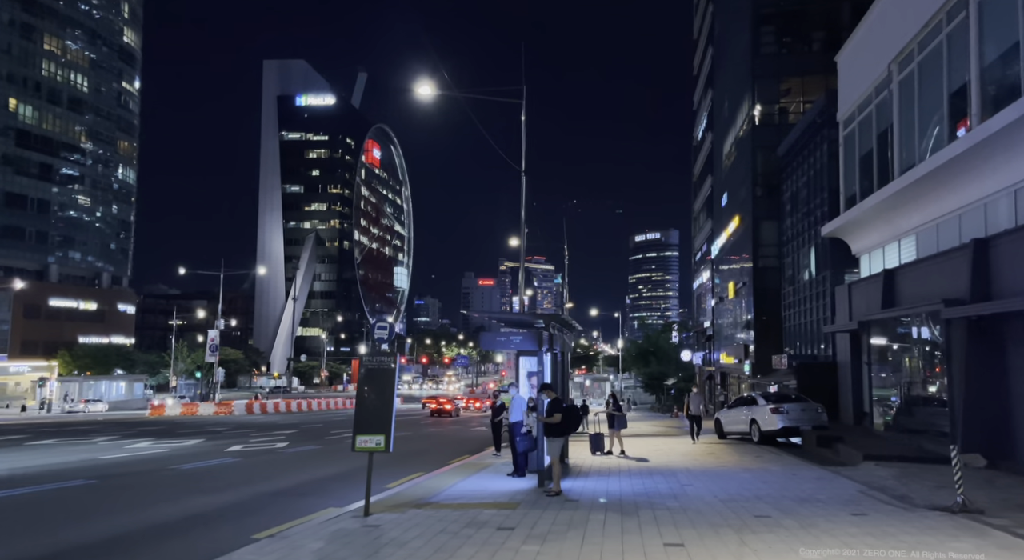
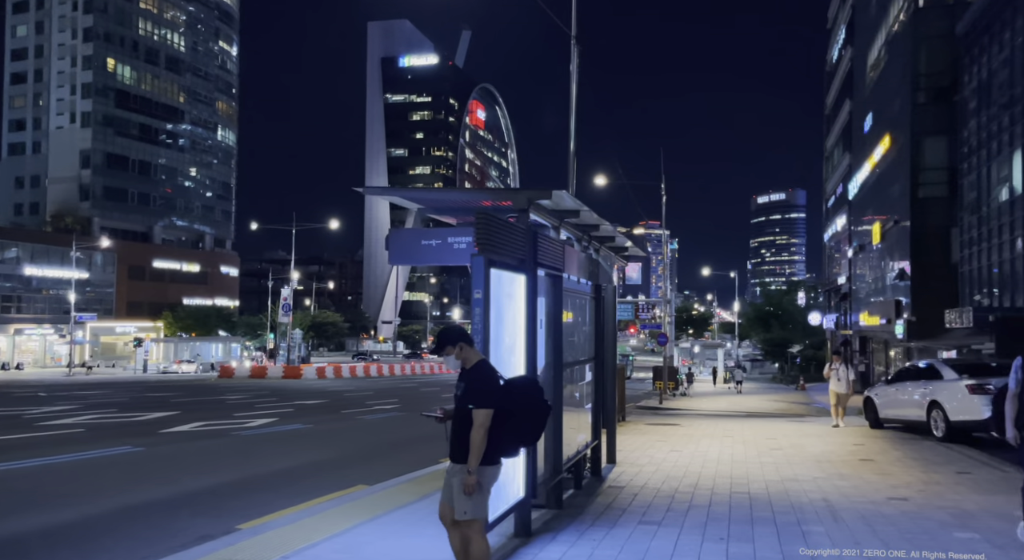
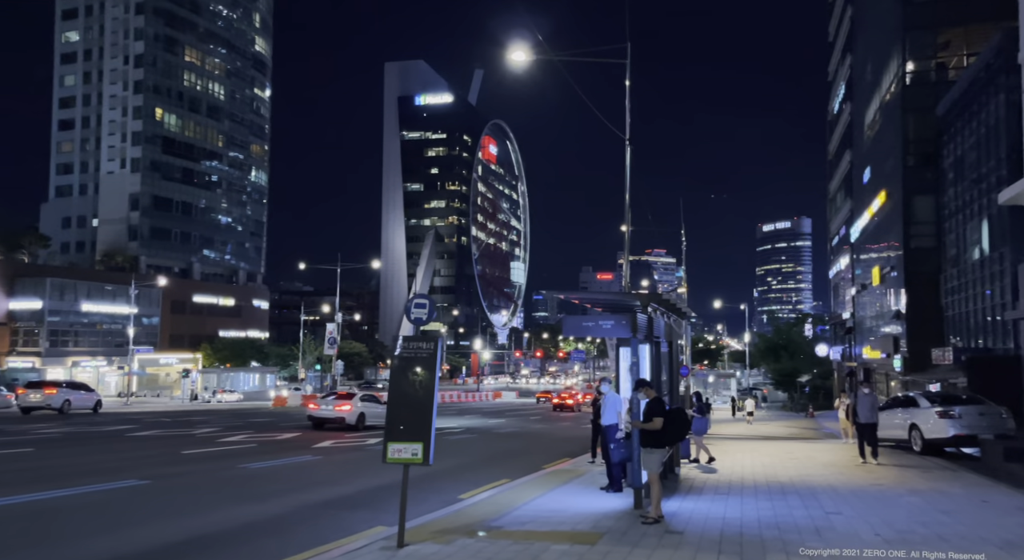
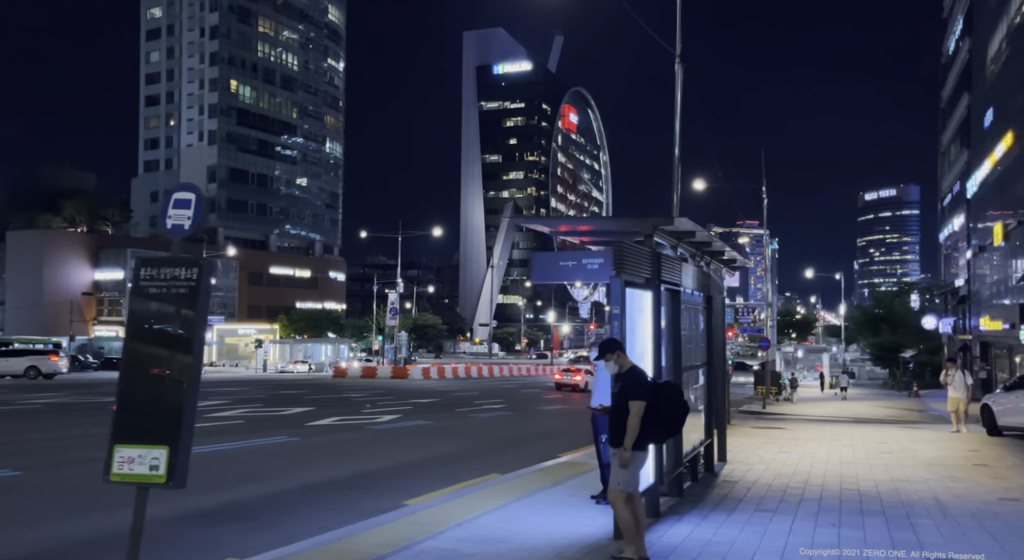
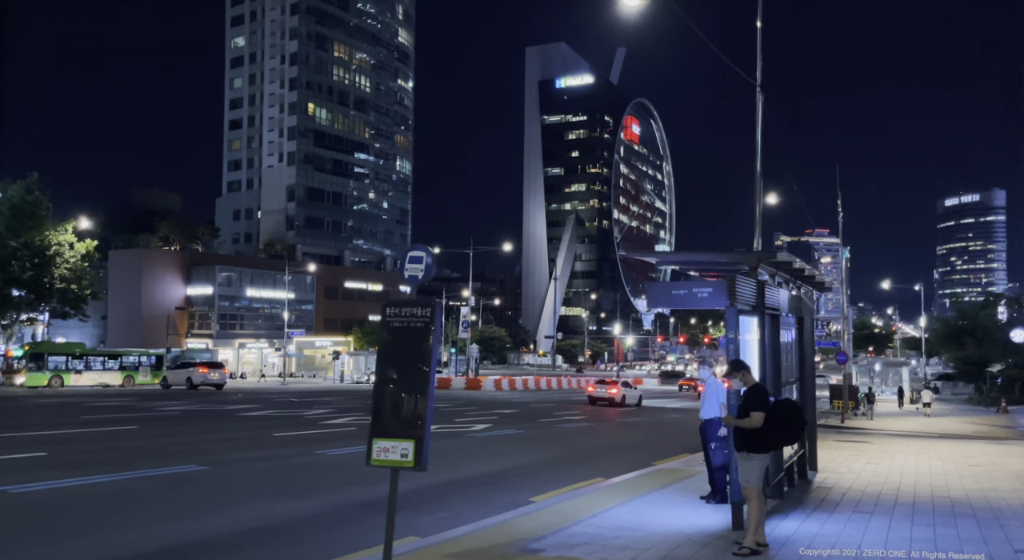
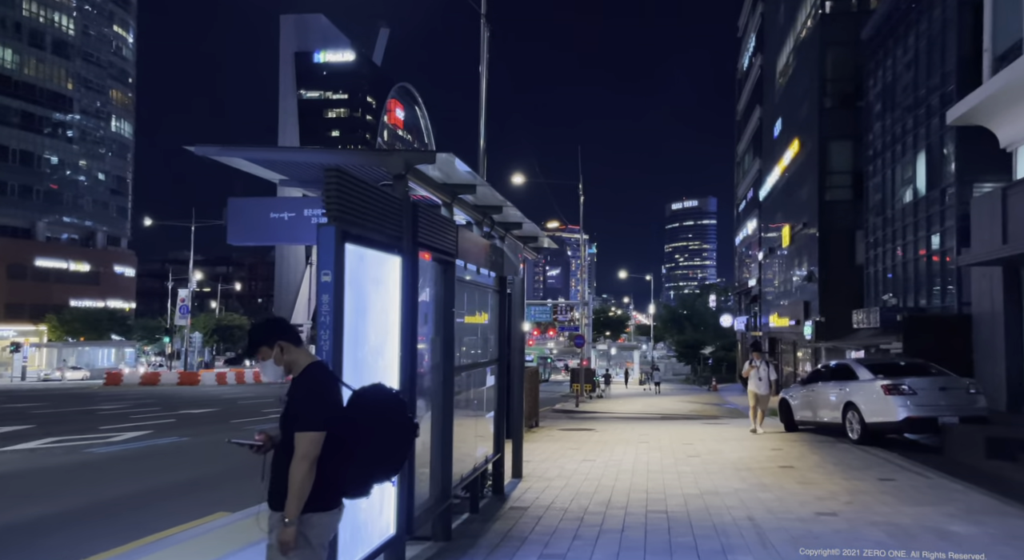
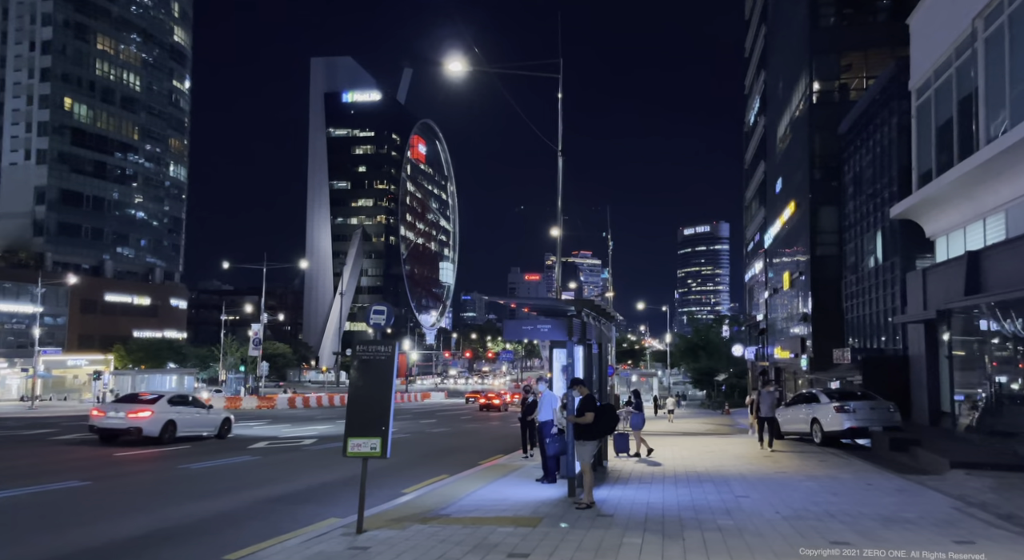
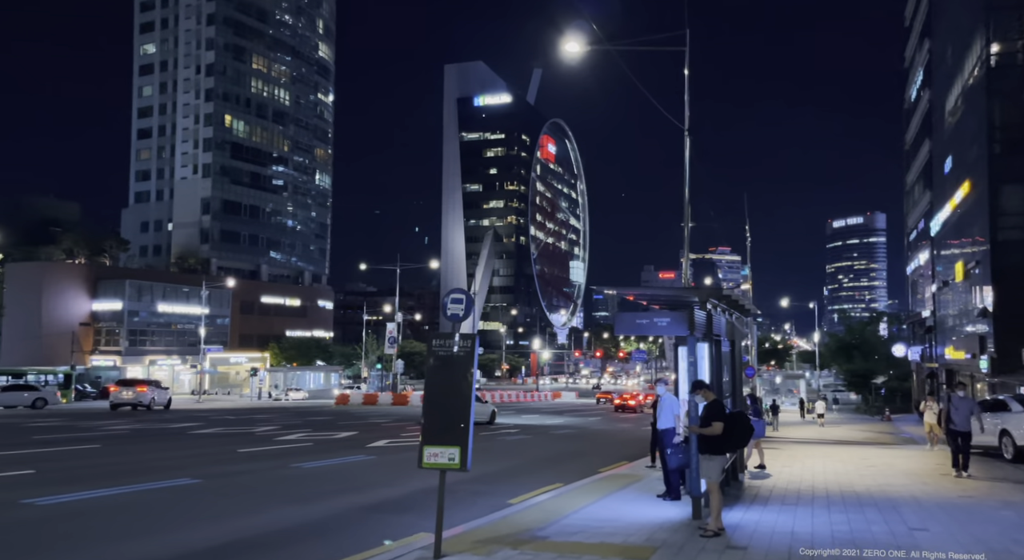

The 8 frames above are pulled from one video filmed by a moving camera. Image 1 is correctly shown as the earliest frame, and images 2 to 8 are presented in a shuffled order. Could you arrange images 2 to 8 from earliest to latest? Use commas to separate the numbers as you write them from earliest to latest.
7, 3, 8, 5, 4, 2, 6
